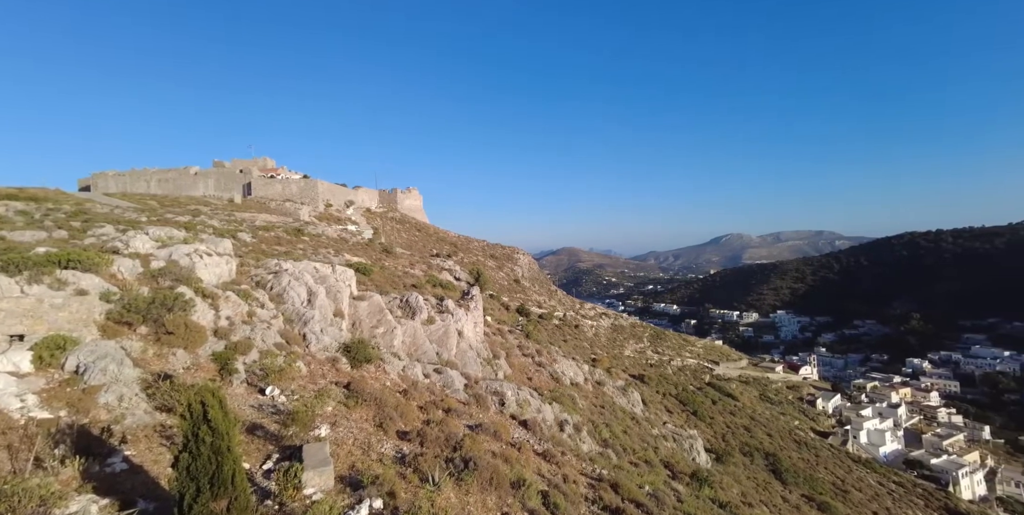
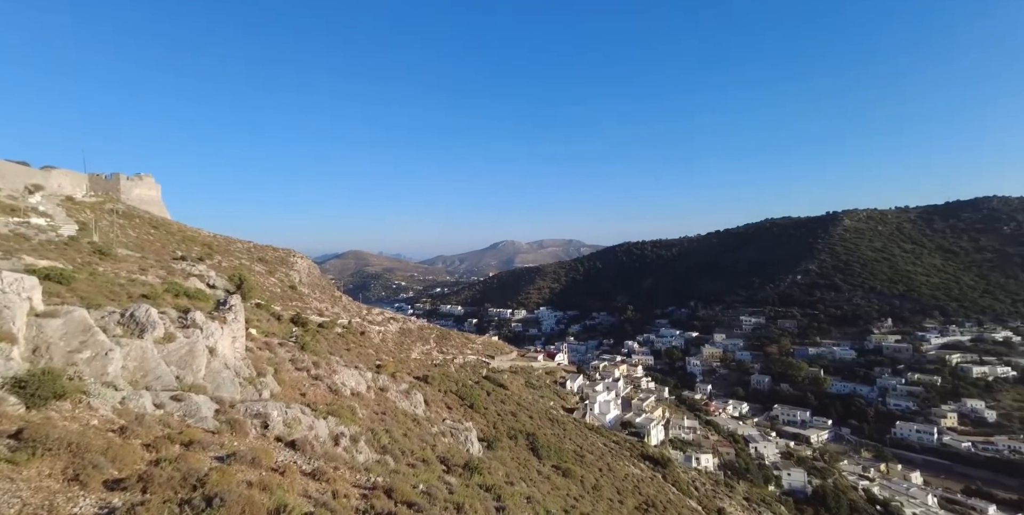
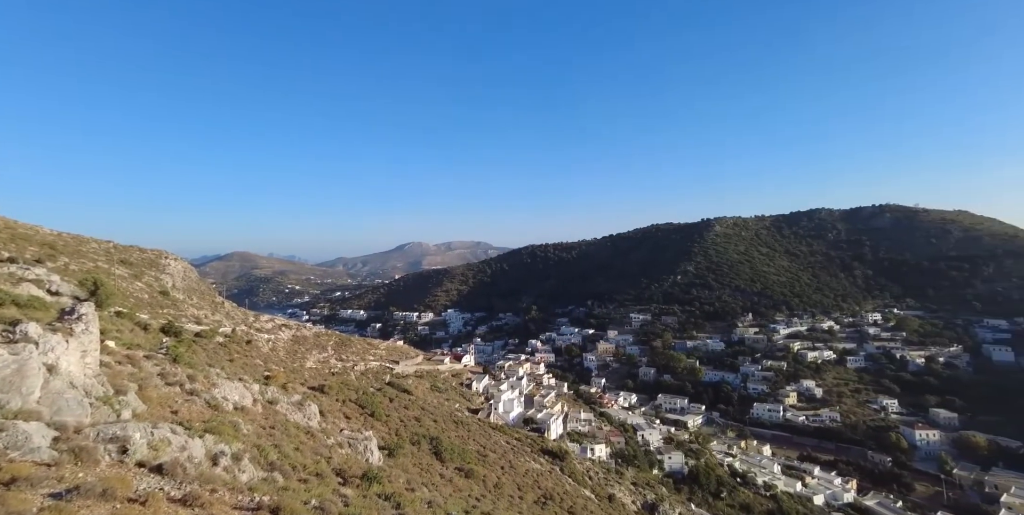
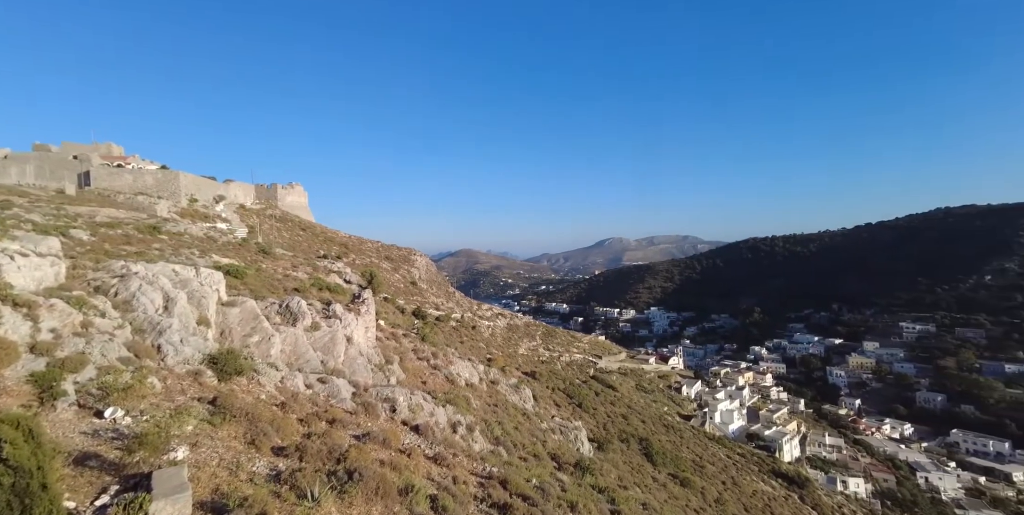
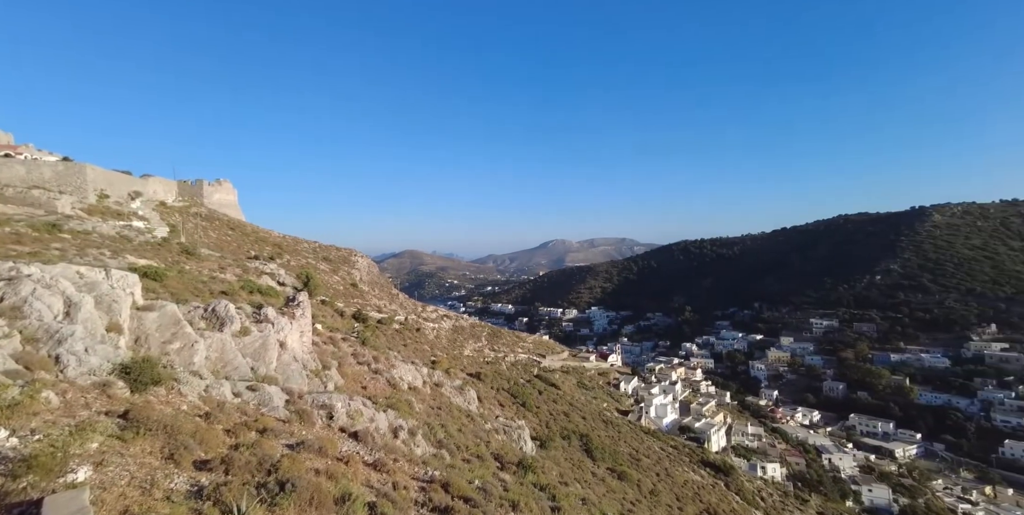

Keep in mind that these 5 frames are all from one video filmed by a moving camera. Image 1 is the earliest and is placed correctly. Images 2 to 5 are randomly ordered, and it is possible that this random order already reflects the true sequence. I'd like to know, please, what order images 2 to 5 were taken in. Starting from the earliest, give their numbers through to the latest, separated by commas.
4, 5, 2, 3
